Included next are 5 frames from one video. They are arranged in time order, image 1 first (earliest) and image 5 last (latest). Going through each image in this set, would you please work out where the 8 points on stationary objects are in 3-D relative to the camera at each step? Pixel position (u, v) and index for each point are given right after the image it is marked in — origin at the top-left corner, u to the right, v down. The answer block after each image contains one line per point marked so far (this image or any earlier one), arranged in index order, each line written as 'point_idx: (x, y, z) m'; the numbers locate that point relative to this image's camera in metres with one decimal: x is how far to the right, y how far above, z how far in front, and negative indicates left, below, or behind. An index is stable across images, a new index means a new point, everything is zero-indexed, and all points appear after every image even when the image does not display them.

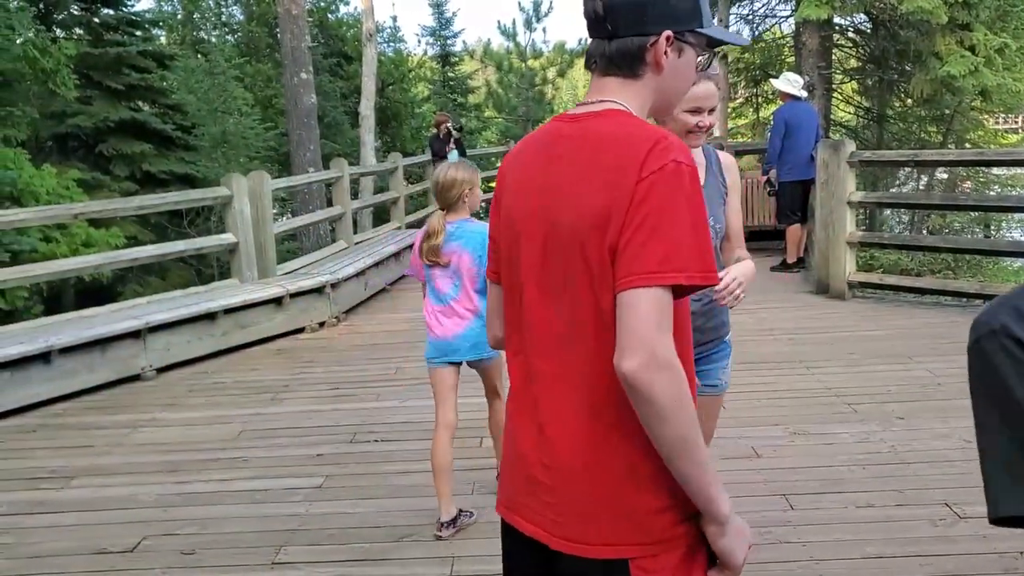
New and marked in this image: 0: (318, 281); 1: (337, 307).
0: (-1.2, 0.0, +6.2) m
1: (-1.1, -0.1, +6.4) m
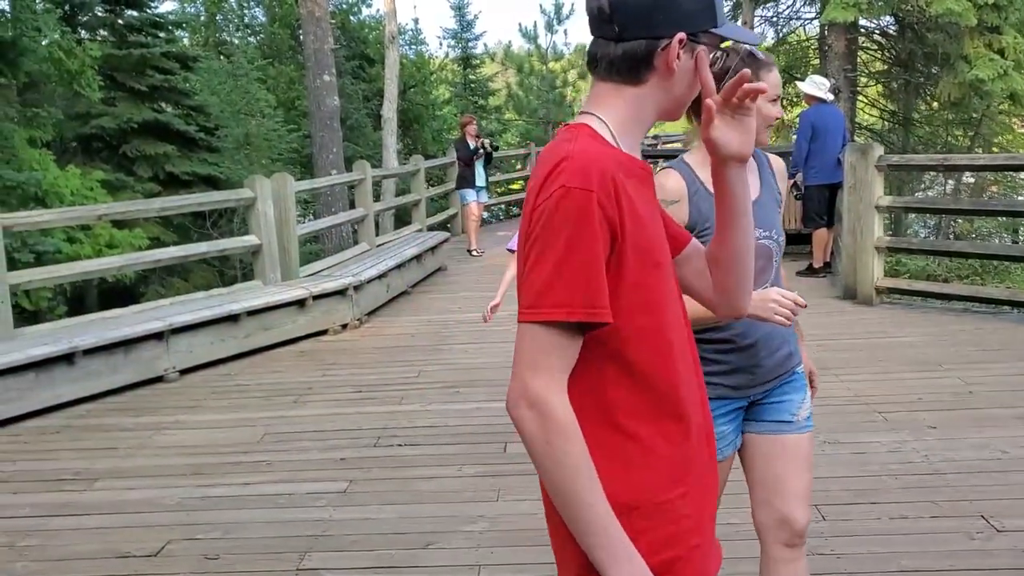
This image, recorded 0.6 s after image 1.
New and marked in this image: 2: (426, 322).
0: (-1.1, 0.0, +6.1) m
1: (-1.0, -0.1, +6.4) m
2: (-0.6, -0.2, +6.4) m
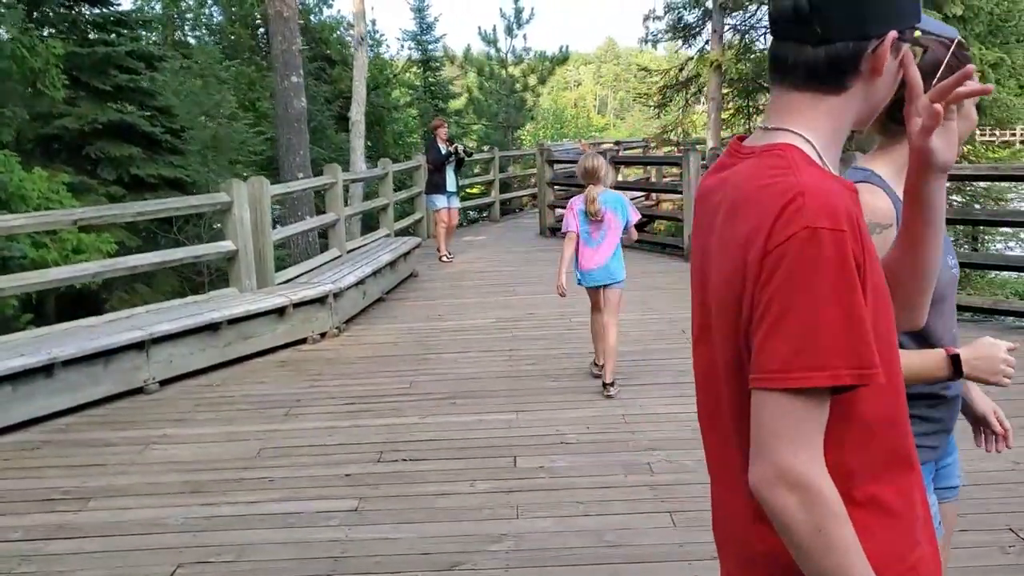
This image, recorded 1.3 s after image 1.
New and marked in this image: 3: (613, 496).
0: (-1.2, 0.0, +6.0) m
1: (-1.1, -0.2, +6.3) m
2: (-0.7, -0.3, +6.3) m
3: (+0.3, -0.7, +3.3) m
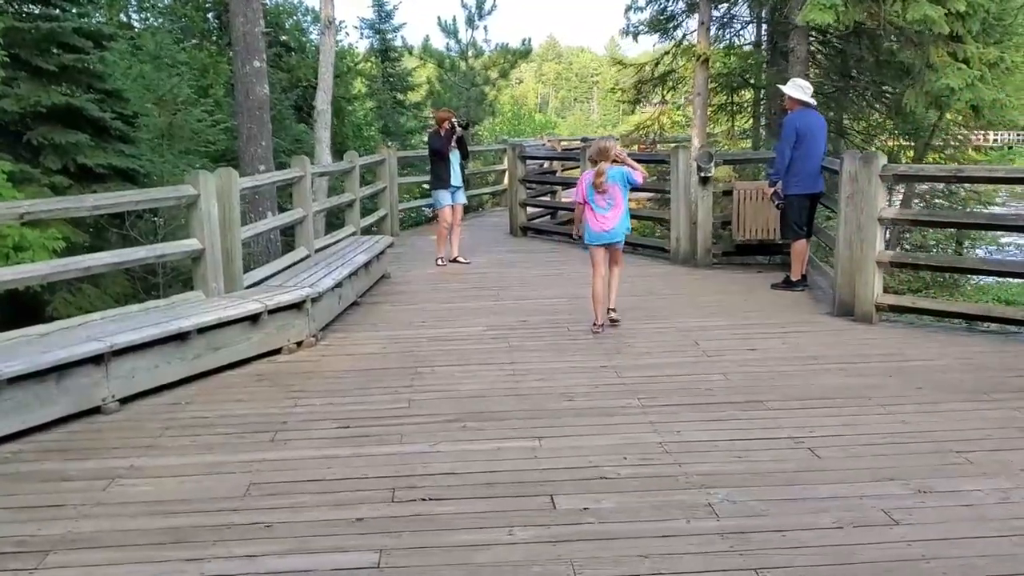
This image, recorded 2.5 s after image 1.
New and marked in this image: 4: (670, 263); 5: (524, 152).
0: (-1.2, 0.0, +5.4) m
1: (-1.1, -0.2, +5.7) m
2: (-0.7, -0.3, +5.8) m
3: (+0.5, -0.7, +2.8) m
4: (+1.3, +0.2, +8.4) m
5: (+0.1, +1.4, +10.6) m
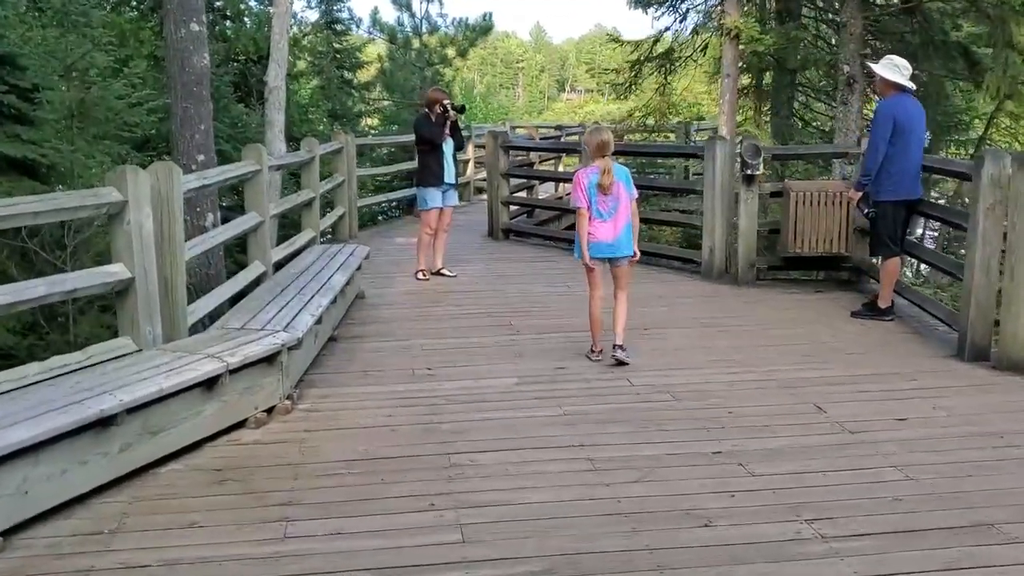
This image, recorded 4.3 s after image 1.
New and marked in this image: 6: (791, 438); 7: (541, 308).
0: (-0.9, -0.2, +3.8) m
1: (-0.9, -0.4, +4.1) m
2: (-0.5, -0.5, +4.2) m
3: (+0.9, -1.0, +1.4) m
4: (+1.3, +0.1, +7.0) m
5: (0.0, +1.3, +9.1) m
6: (+1.0, -0.5, +3.6) m
7: (+0.2, -0.1, +6.1) m
